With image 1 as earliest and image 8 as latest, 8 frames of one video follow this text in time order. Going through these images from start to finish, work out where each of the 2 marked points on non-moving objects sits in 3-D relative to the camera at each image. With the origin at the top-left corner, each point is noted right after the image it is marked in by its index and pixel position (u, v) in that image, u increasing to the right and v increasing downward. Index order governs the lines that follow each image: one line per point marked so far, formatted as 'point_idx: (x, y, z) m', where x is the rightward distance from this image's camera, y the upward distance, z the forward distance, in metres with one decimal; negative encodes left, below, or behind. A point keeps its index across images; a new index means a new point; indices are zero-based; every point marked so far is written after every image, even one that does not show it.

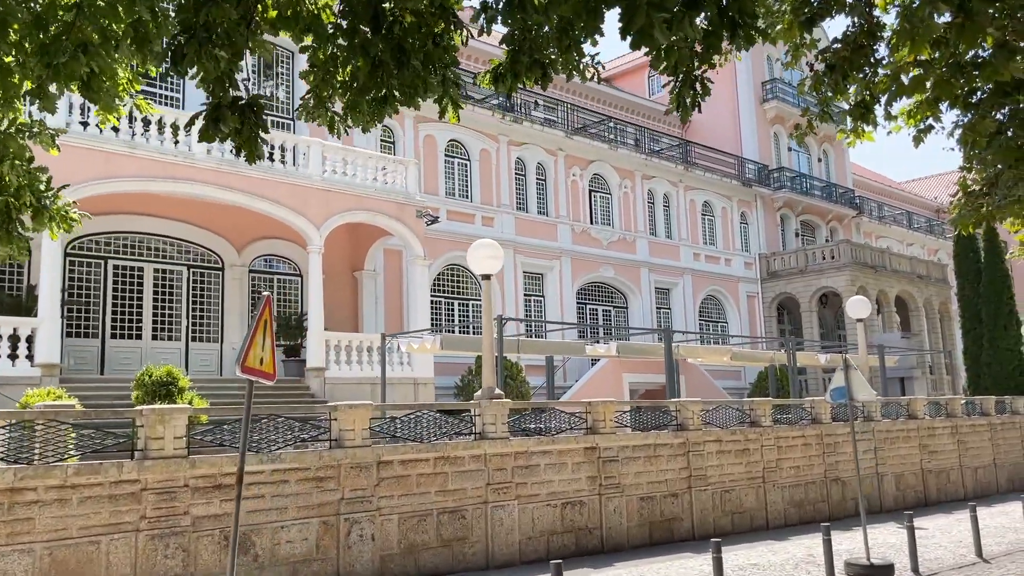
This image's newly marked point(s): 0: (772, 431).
0: (+4.9, -2.7, +15.9) m
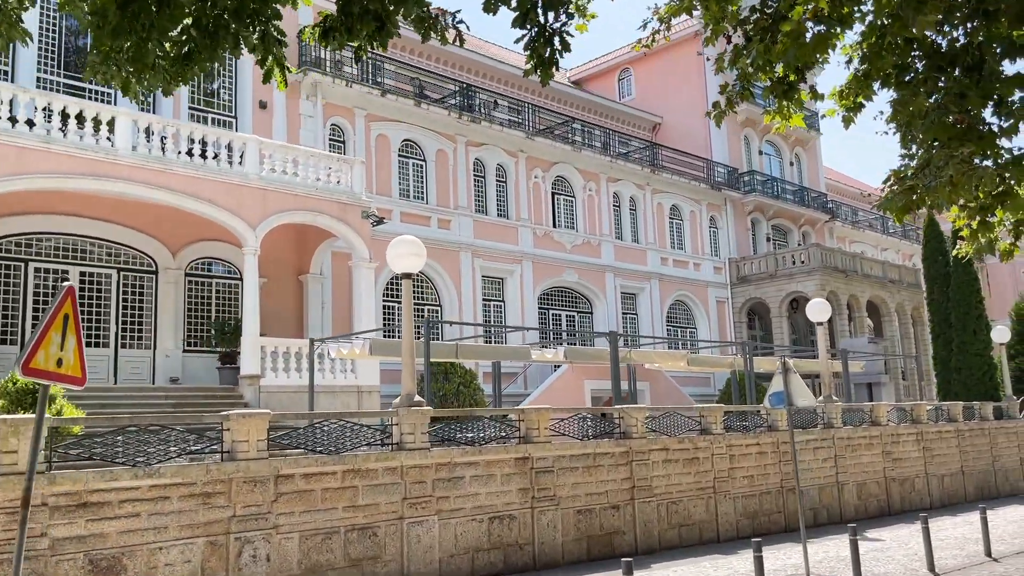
0: (+3.8, -2.7, +15.2) m
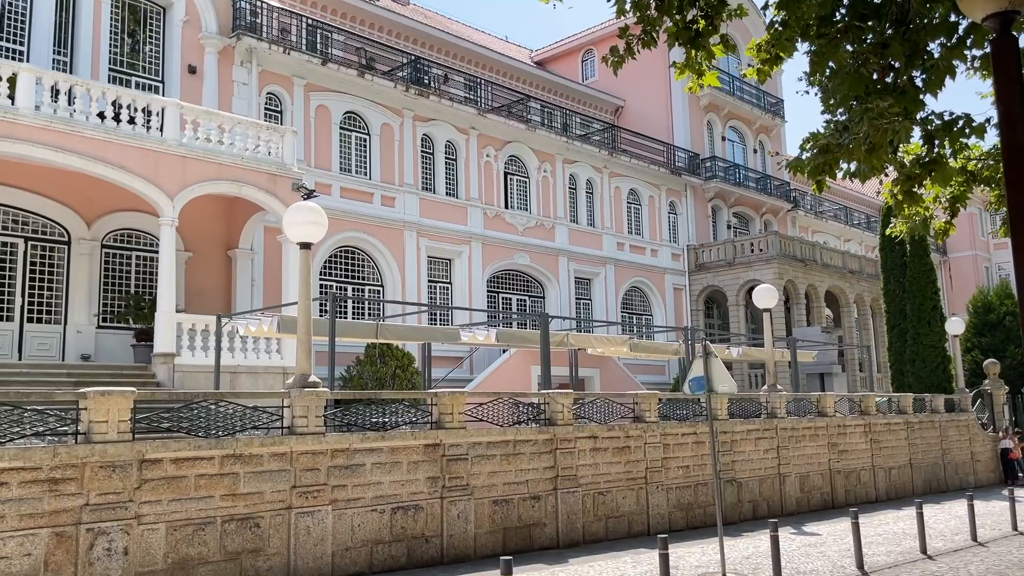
0: (+2.5, -2.4, +14.5) m
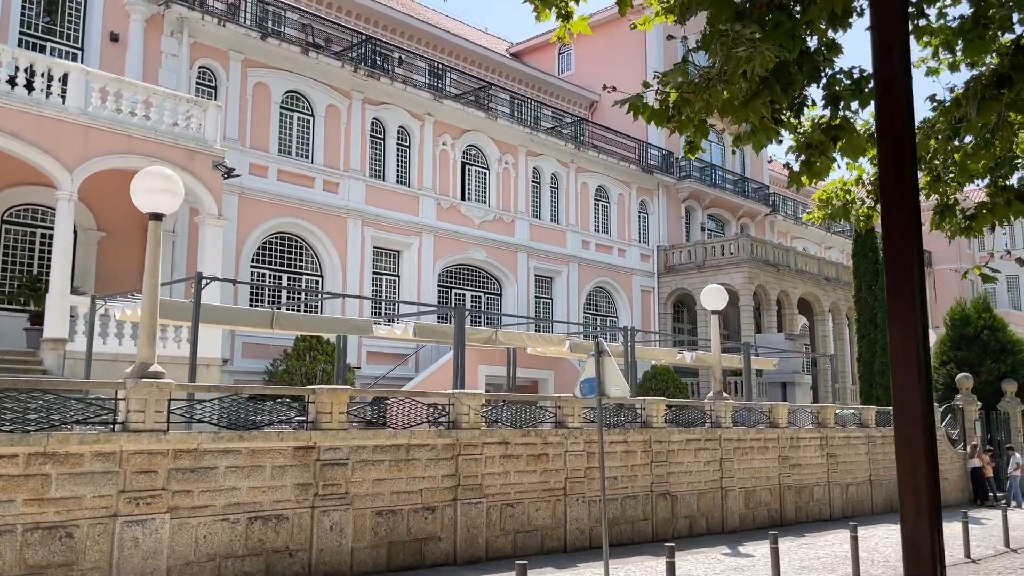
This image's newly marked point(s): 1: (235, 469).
0: (+1.1, -2.3, +13.3) m
1: (-3.0, -2.0, +9.2) m
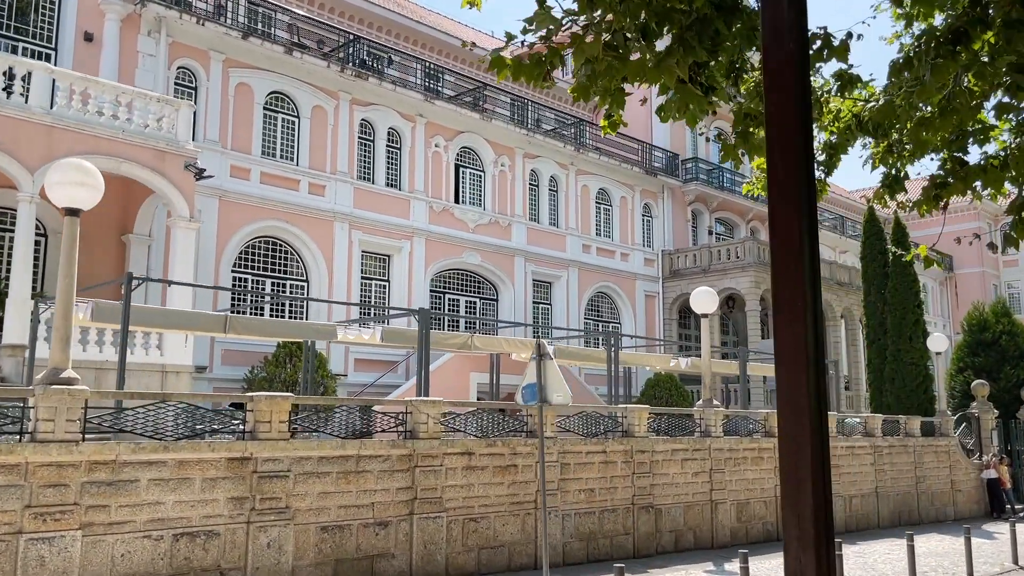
0: (+0.6, -2.3, +12.6) m
1: (-3.6, -2.0, +8.6) m
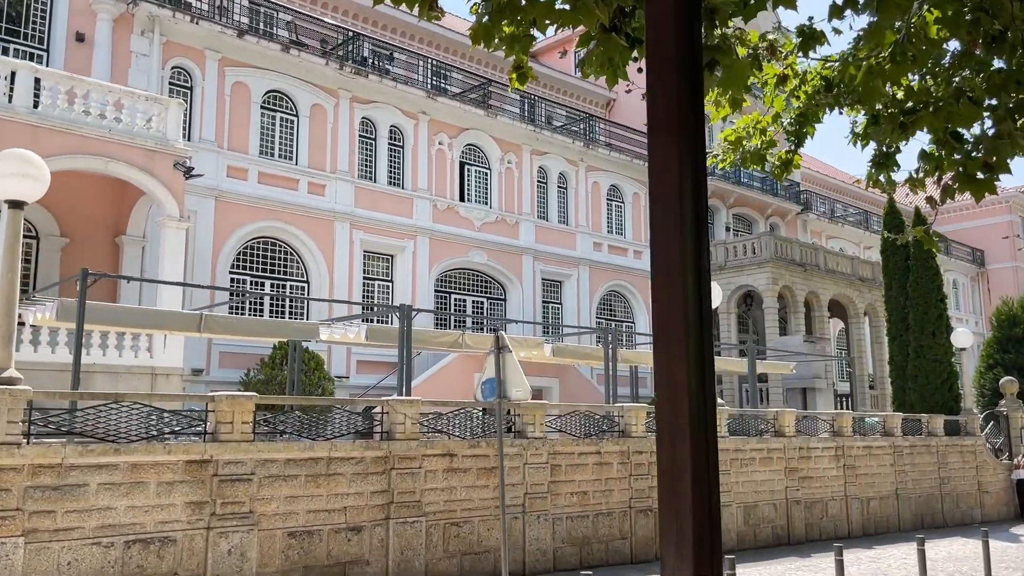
0: (+0.5, -2.2, +12.1) m
1: (-3.9, -1.9, +8.2) m
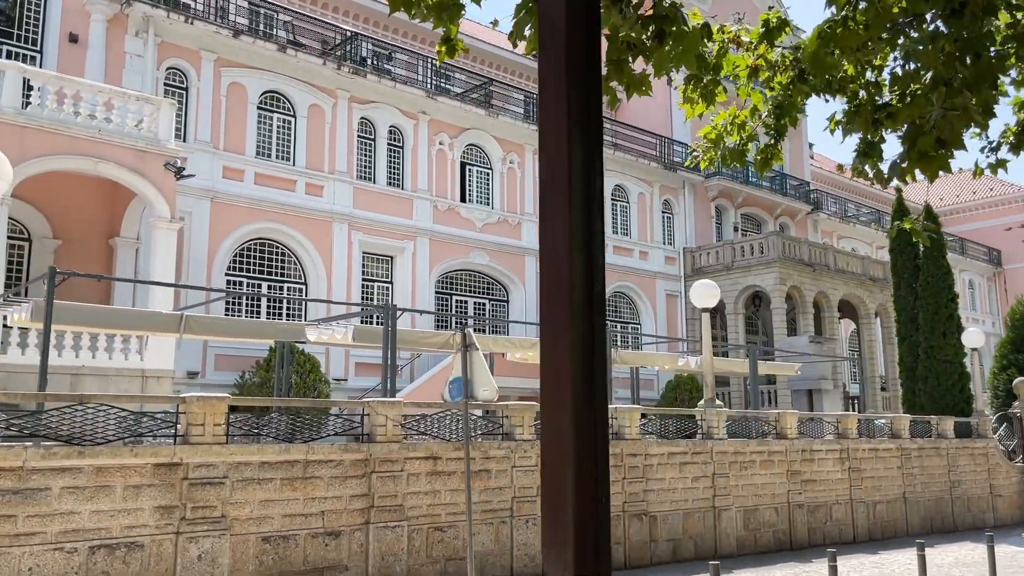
0: (+0.3, -2.2, +11.8) m
1: (-4.1, -1.9, +8.0) m
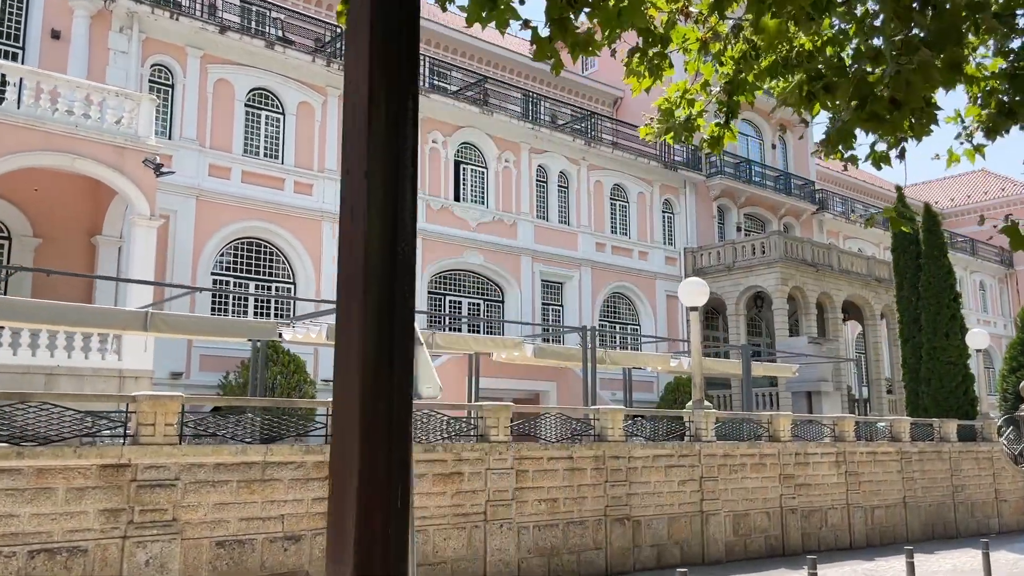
0: (0.0, -2.2, +11.4) m
1: (-4.5, -1.9, +7.7) m
